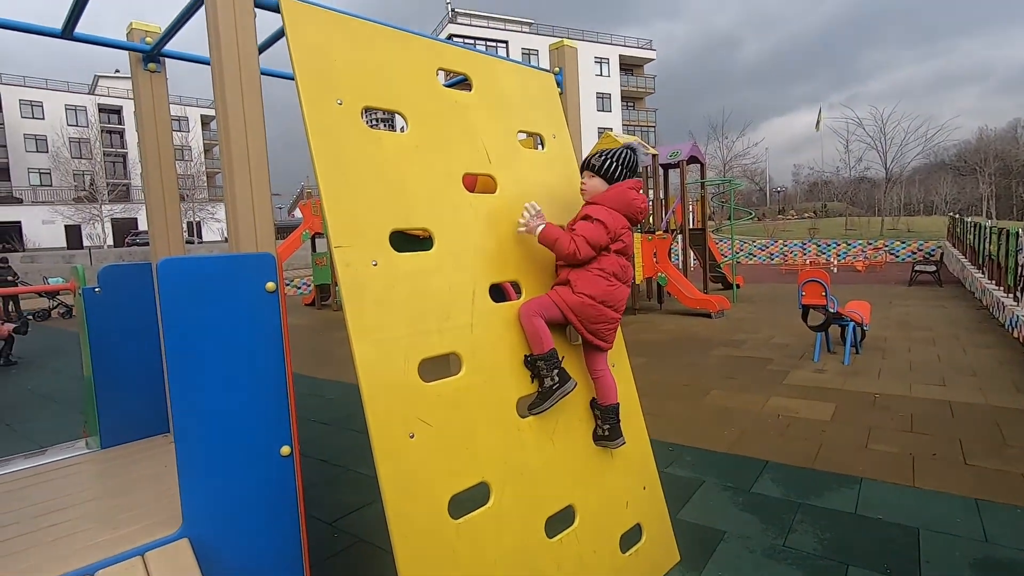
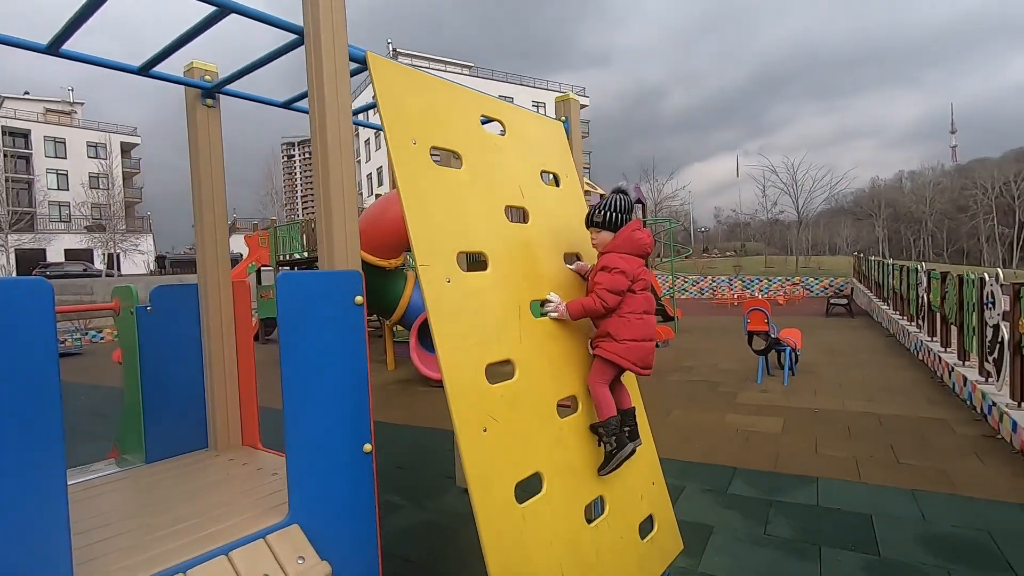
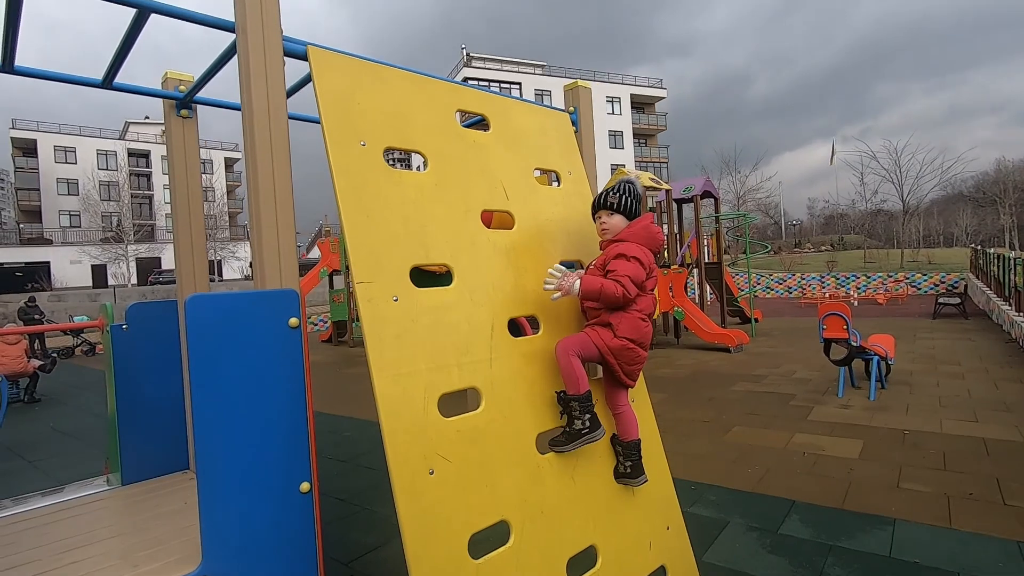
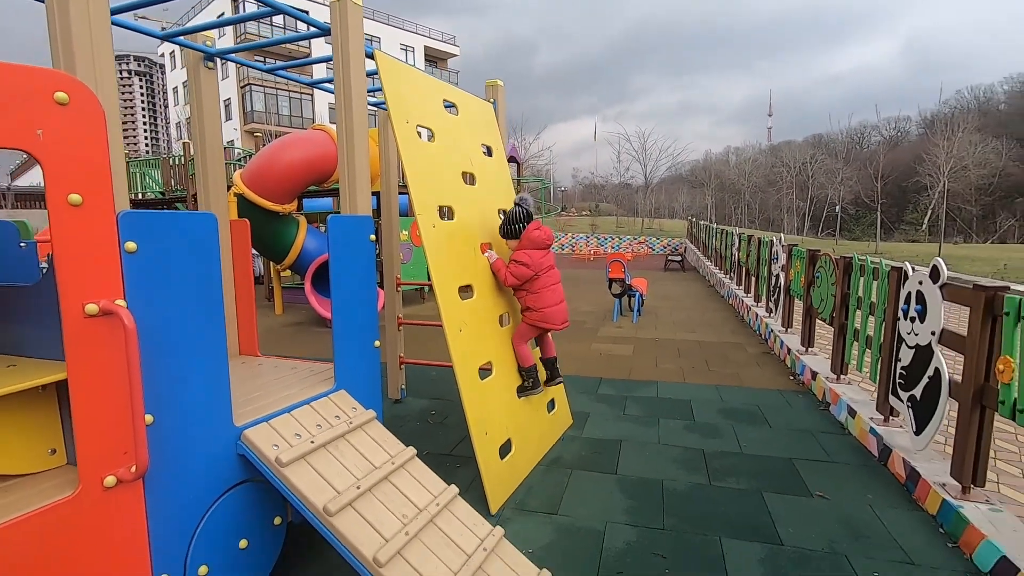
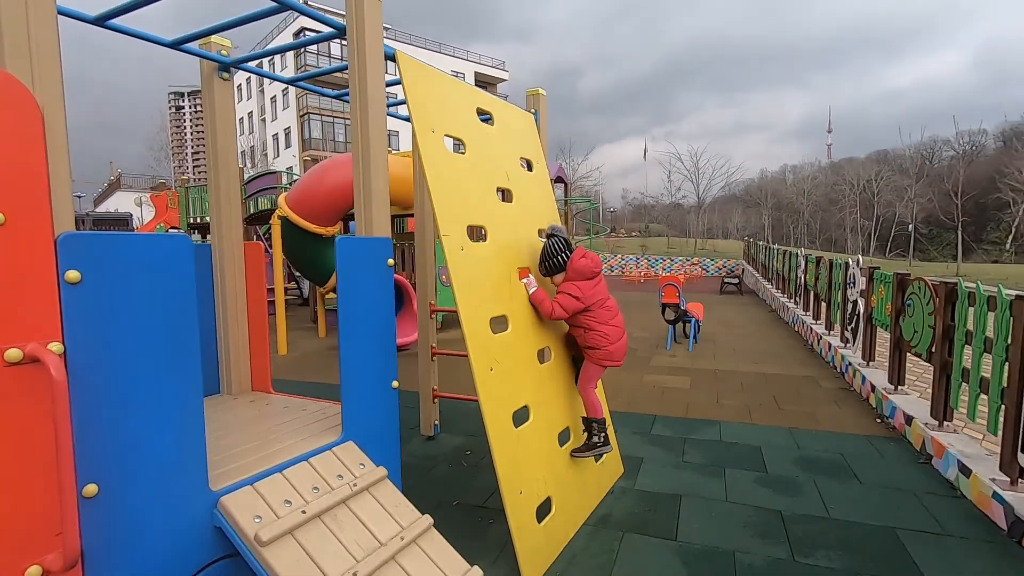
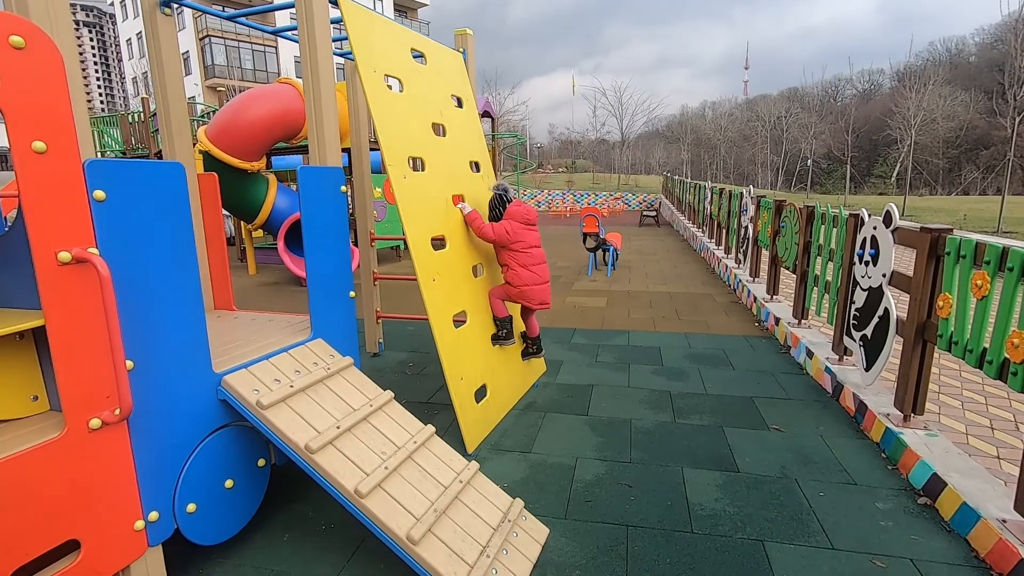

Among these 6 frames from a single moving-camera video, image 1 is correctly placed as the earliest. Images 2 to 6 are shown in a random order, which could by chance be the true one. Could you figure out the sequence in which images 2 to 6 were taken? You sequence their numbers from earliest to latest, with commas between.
3, 2, 5, 4, 6
